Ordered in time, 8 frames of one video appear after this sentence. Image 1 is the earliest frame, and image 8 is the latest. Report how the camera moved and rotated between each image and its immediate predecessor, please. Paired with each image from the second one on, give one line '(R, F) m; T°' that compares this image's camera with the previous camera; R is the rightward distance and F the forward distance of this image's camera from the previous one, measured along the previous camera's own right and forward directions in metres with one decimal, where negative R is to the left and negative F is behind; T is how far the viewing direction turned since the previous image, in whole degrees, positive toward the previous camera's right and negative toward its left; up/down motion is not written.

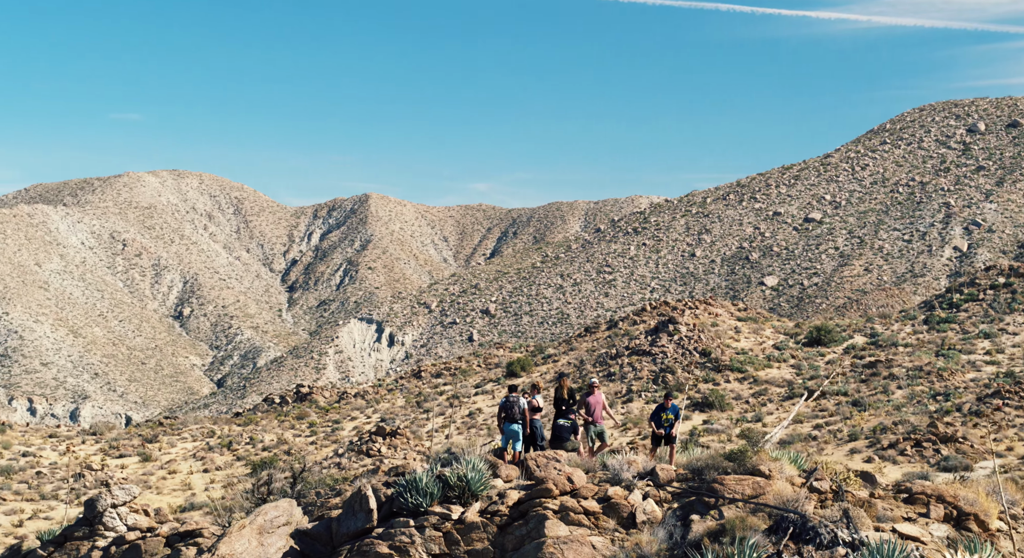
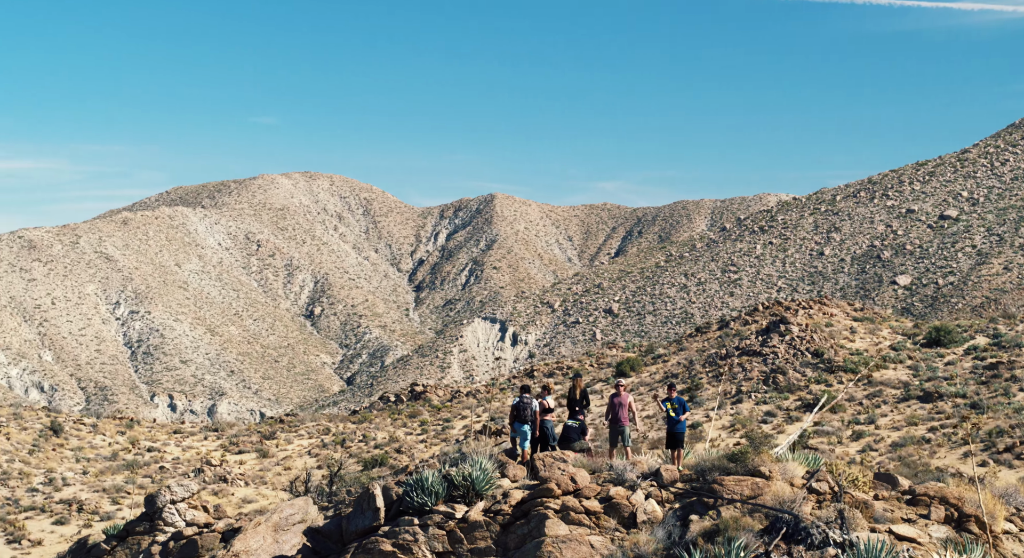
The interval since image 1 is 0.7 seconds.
(+1.8, -0.6) m; -4°
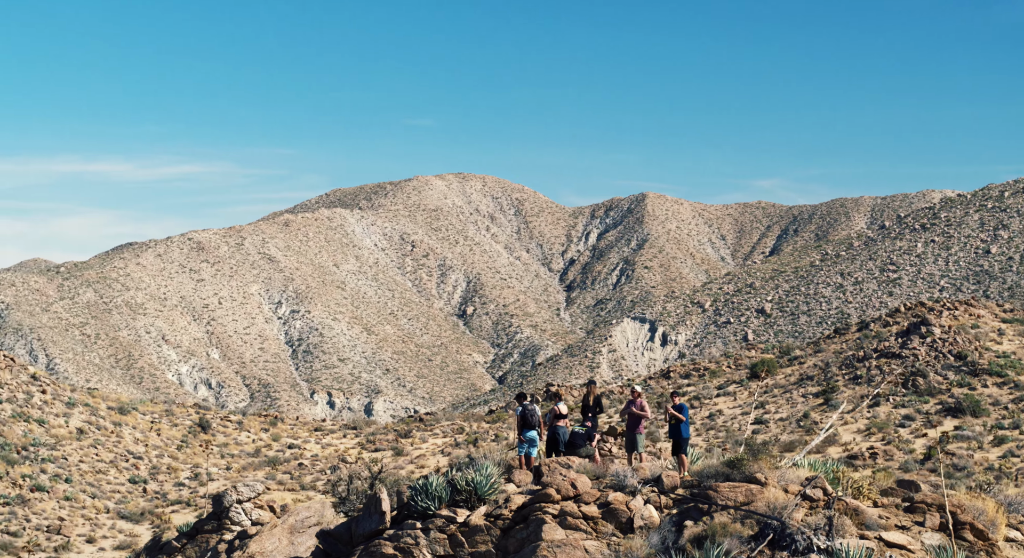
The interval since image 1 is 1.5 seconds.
(+2.3, -0.7) m; -5°
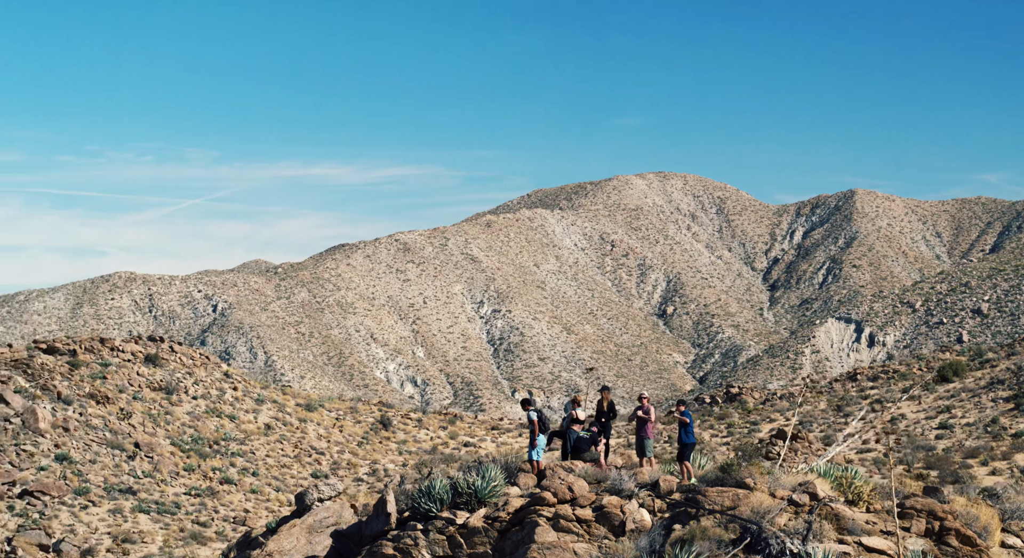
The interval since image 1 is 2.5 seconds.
(+3.3, -0.8) m; -7°
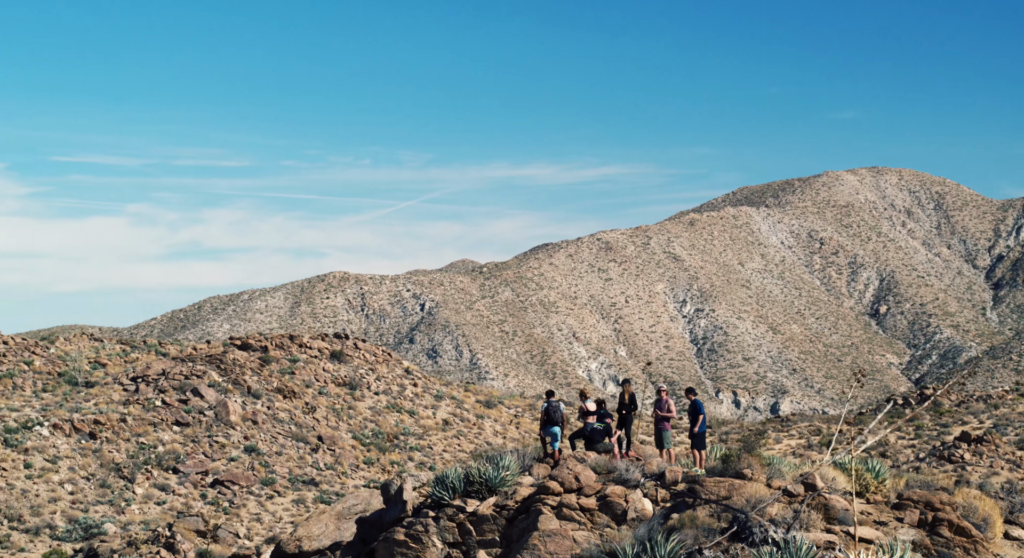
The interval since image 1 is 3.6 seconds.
(+3.2, -0.7) m; -7°
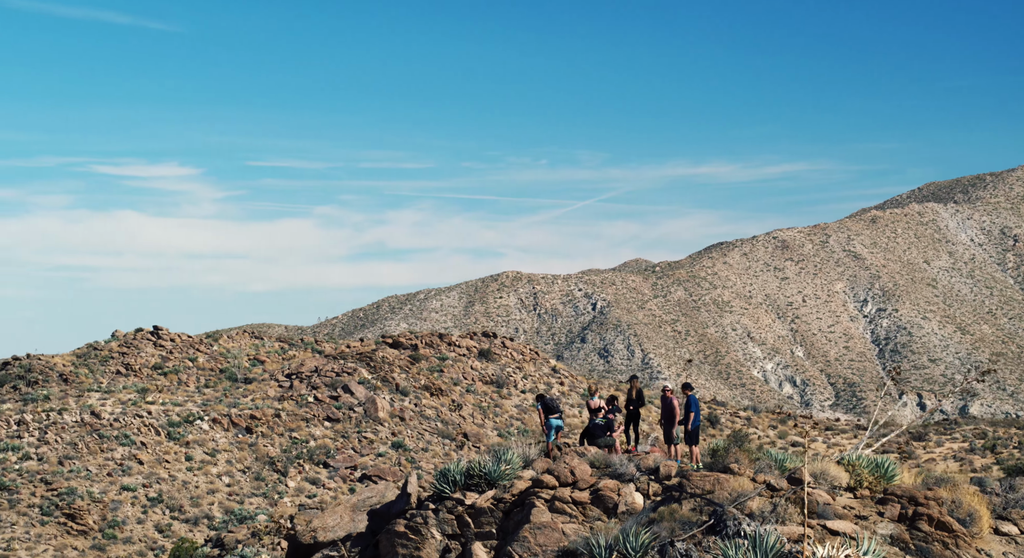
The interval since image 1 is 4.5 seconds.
(+2.9, -0.5) m; -6°
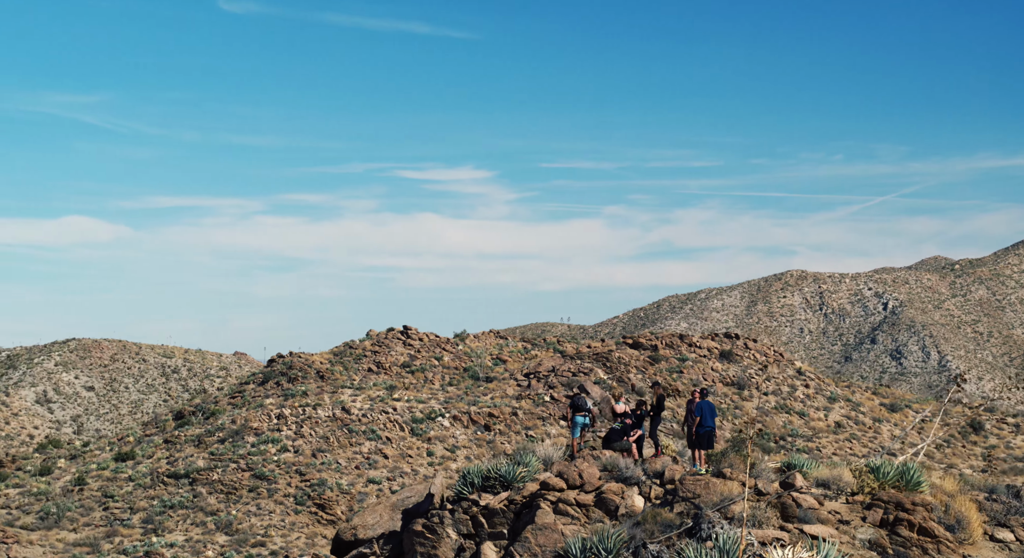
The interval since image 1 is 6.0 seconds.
(+4.1, -0.7) m; -8°
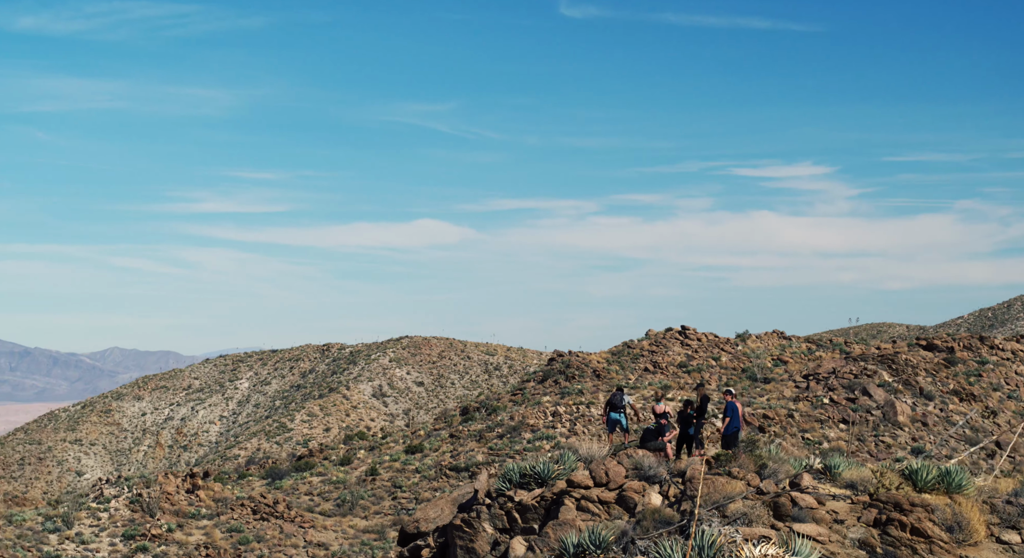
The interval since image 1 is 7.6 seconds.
(+4.4, -0.7) m; -10°
